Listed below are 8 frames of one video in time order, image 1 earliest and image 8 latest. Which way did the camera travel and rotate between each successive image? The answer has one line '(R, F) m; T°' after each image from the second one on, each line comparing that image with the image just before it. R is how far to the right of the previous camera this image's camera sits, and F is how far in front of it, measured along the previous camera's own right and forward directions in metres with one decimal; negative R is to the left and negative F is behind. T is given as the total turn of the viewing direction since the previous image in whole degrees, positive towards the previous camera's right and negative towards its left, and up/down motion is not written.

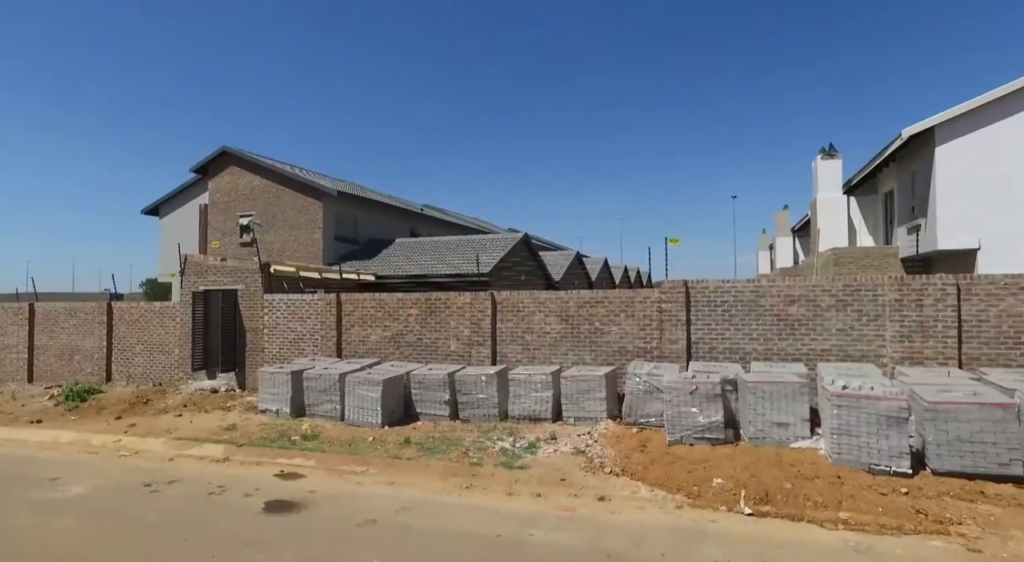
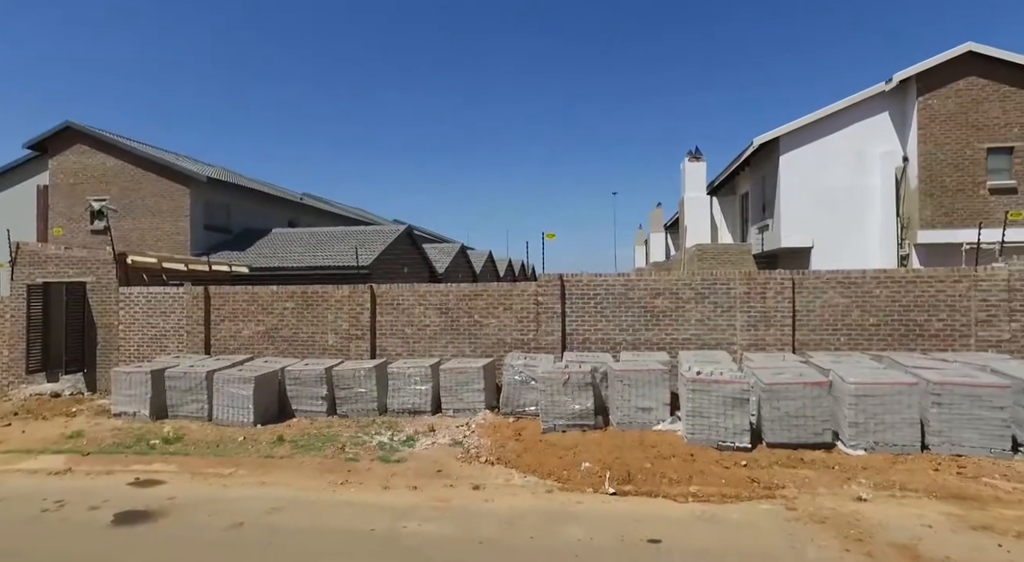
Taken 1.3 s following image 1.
(+0.2, -0.1) m; +10°
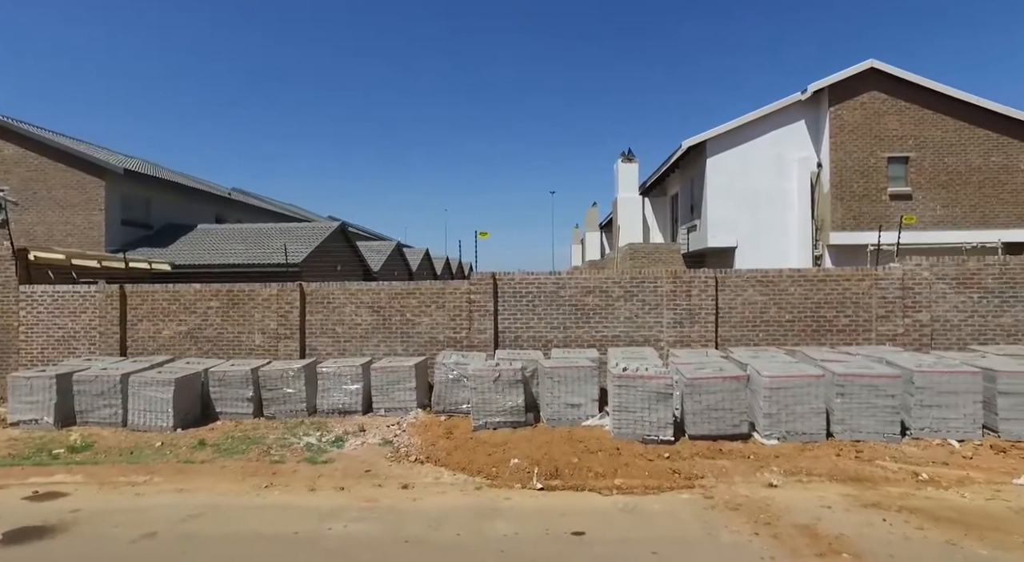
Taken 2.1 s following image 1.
(+0.2, 0.0) m; +6°
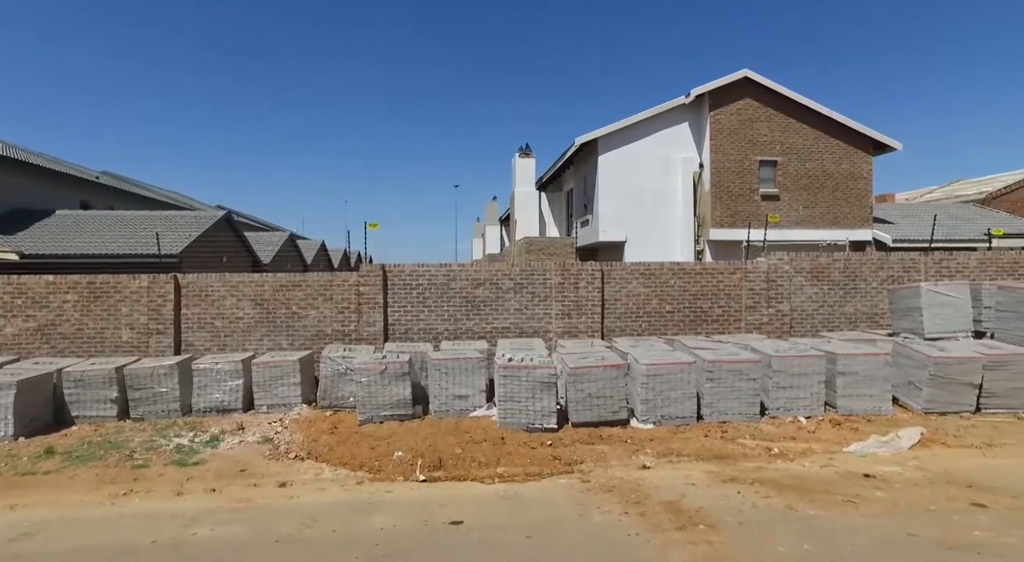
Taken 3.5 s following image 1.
(+0.4, -0.1) m; +9°
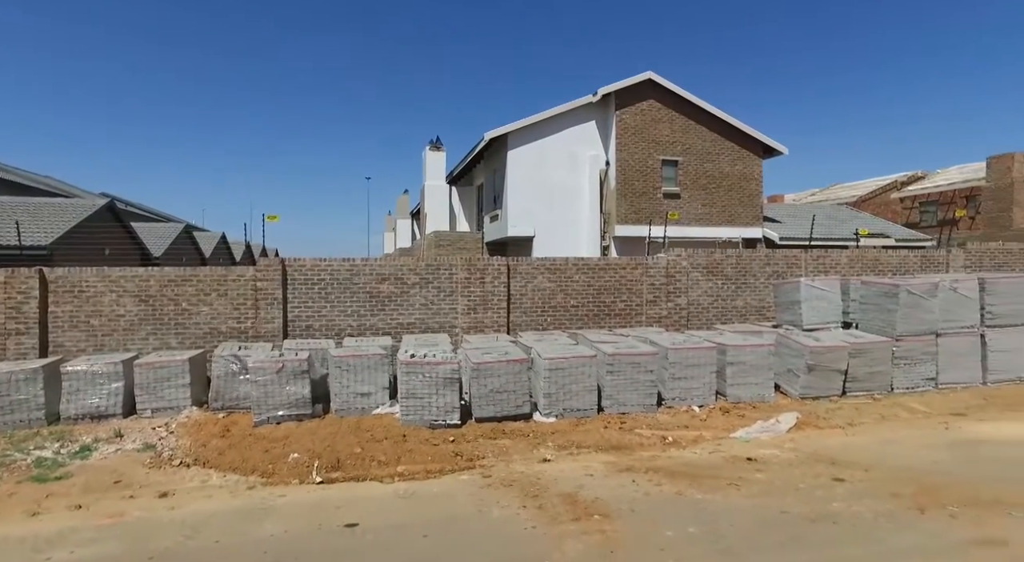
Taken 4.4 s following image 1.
(+0.2, 0.0) m; +8°
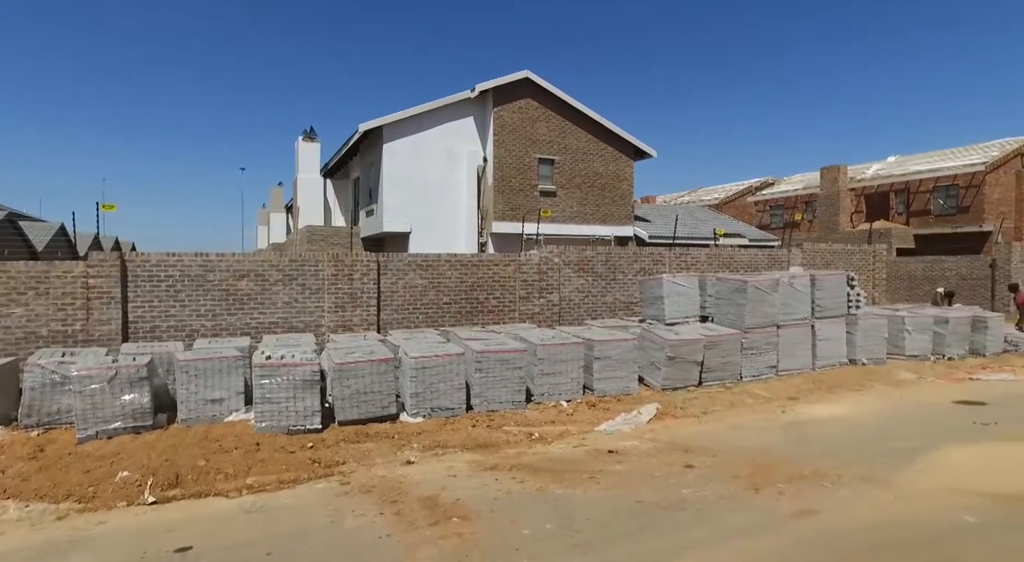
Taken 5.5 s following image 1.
(+0.3, +0.2) m; +11°
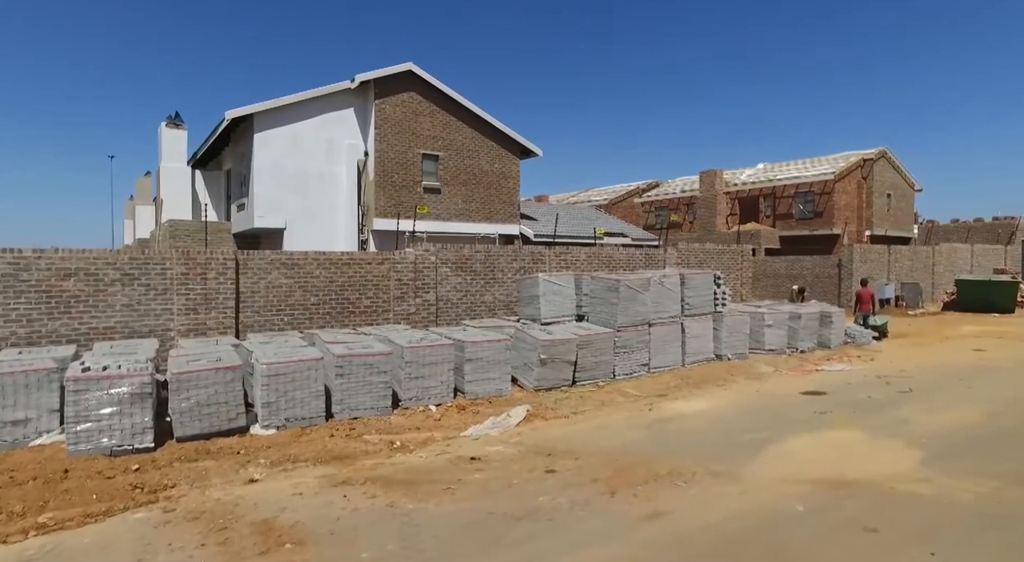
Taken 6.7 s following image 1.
(+0.5, +0.3) m; +9°
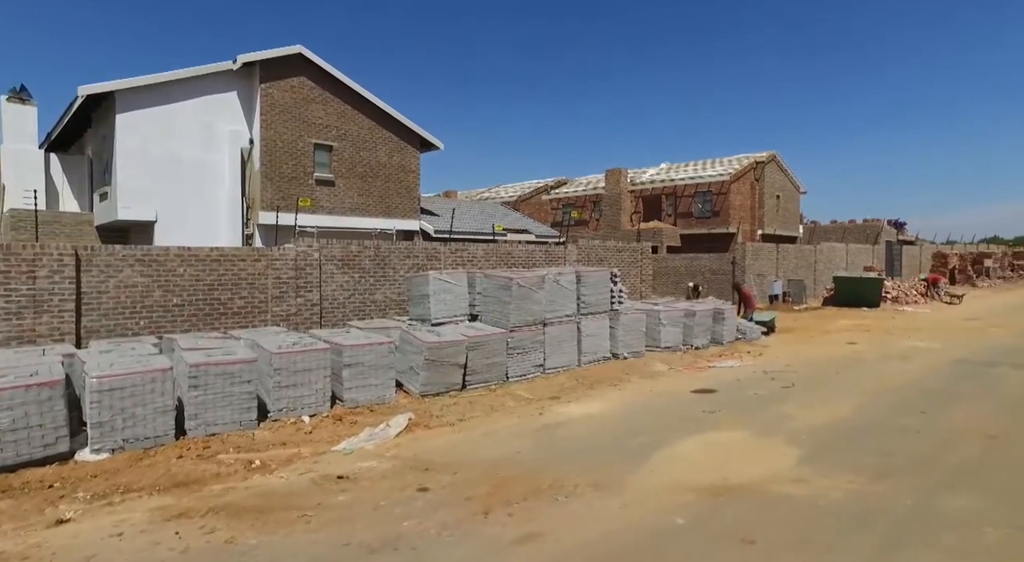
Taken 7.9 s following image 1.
(+0.4, +0.4) m; +8°
